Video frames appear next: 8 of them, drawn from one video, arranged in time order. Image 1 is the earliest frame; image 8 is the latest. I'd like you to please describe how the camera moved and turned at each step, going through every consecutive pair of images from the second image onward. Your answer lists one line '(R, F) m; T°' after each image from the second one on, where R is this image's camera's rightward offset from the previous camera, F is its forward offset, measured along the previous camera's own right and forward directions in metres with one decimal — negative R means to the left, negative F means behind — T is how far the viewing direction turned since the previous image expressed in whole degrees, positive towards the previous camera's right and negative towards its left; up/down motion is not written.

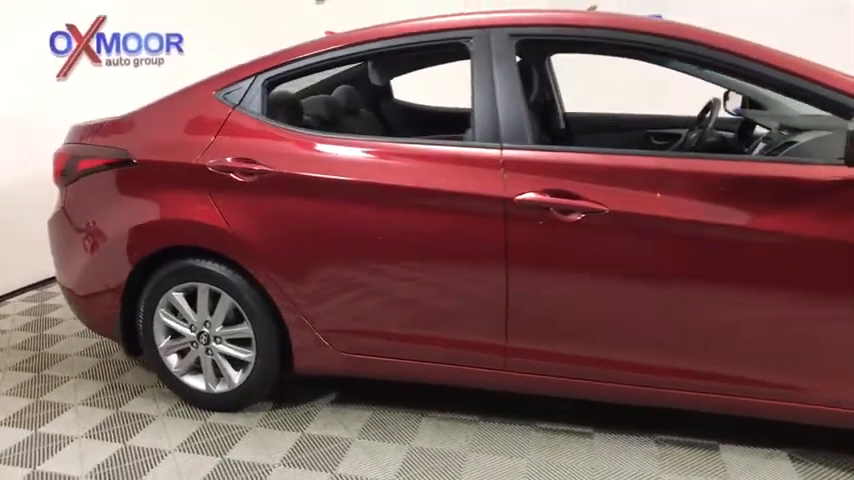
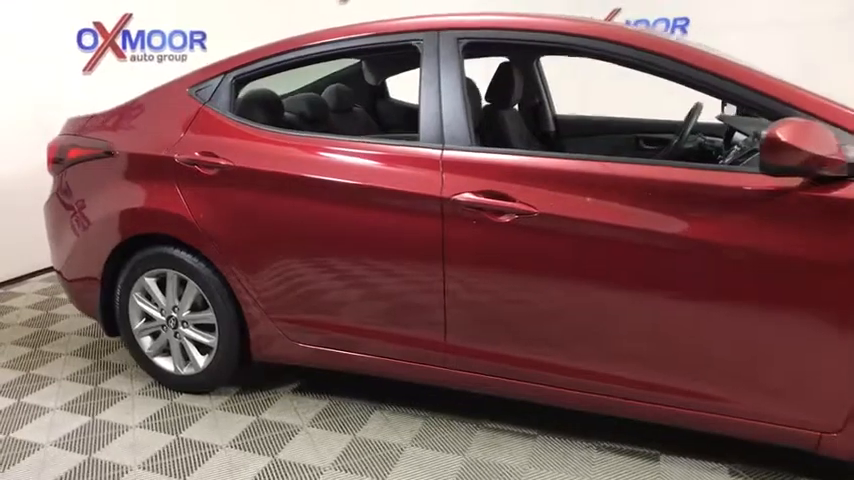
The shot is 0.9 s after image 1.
(+0.3, 0.0) m; -5°
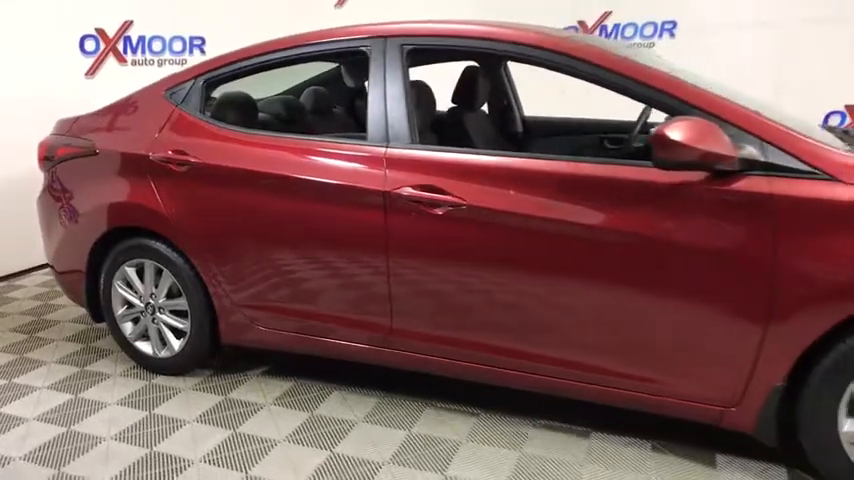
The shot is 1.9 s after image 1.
(+0.2, -0.2) m; -2°
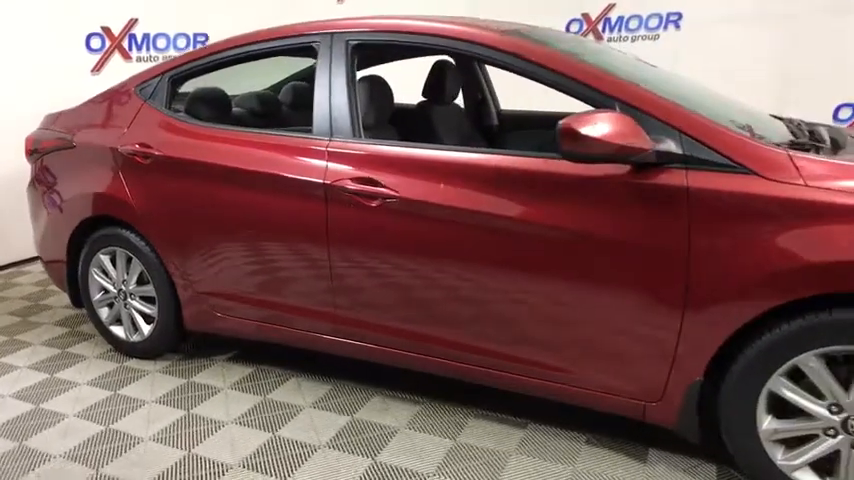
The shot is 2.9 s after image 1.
(+0.3, 0.0) m; -3°
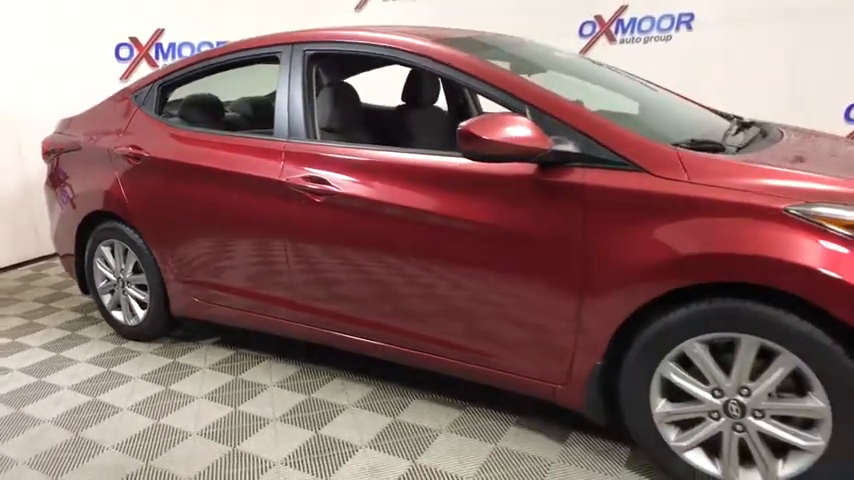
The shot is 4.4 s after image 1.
(+0.4, -0.2) m; -5°
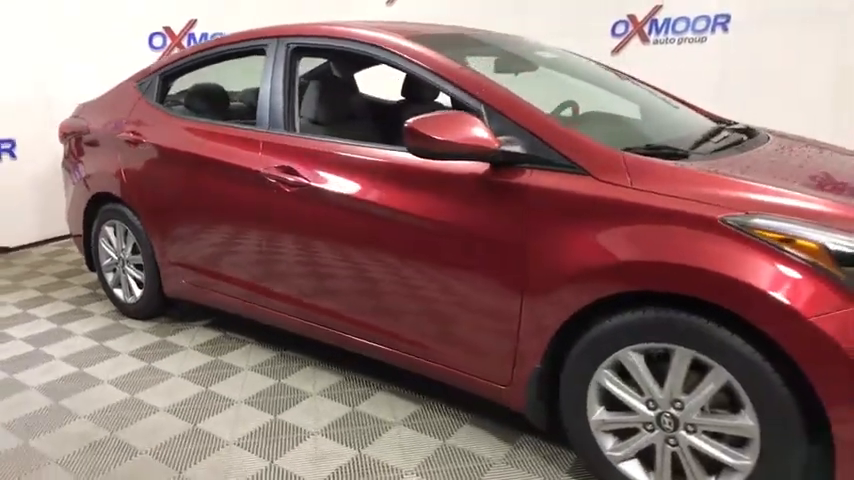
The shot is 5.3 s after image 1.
(+0.3, 0.0) m; -5°
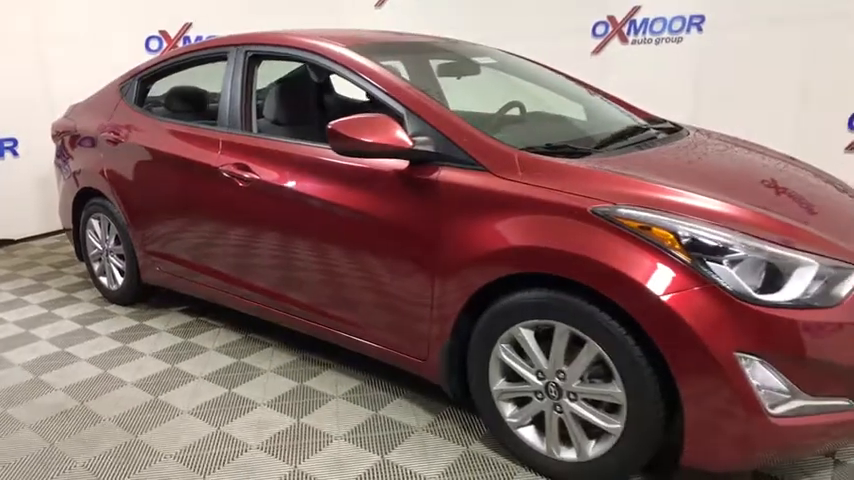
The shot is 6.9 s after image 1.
(+0.3, -0.2) m; -2°
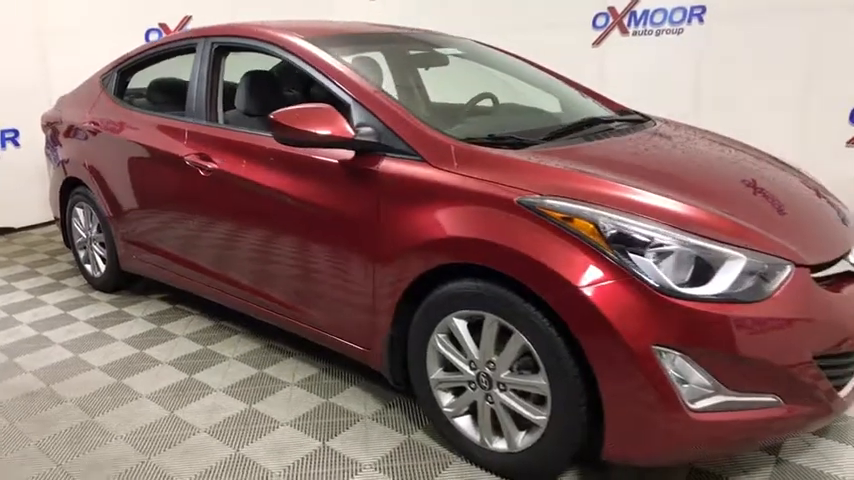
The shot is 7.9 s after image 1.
(+0.3, 0.0) m; -2°
